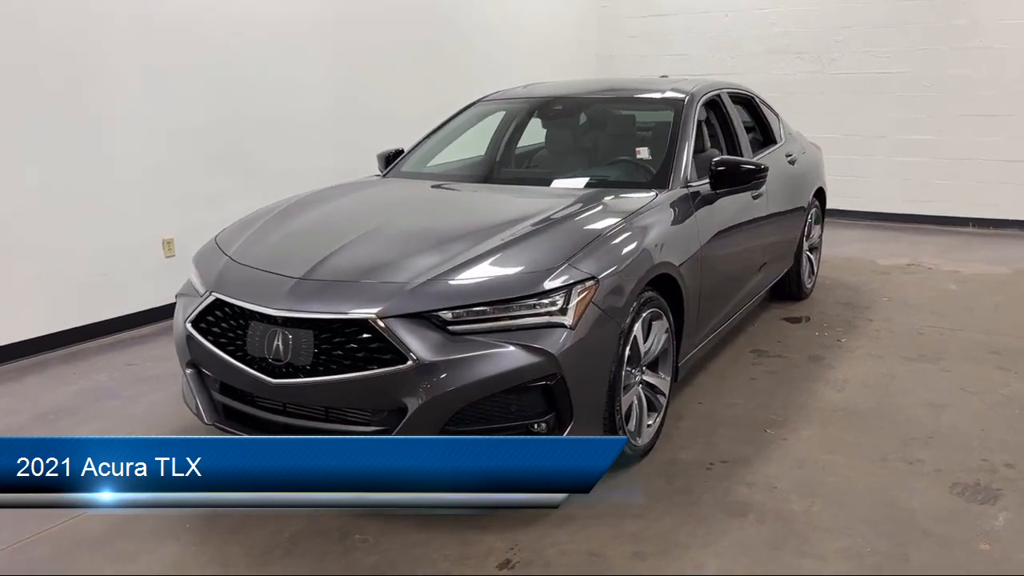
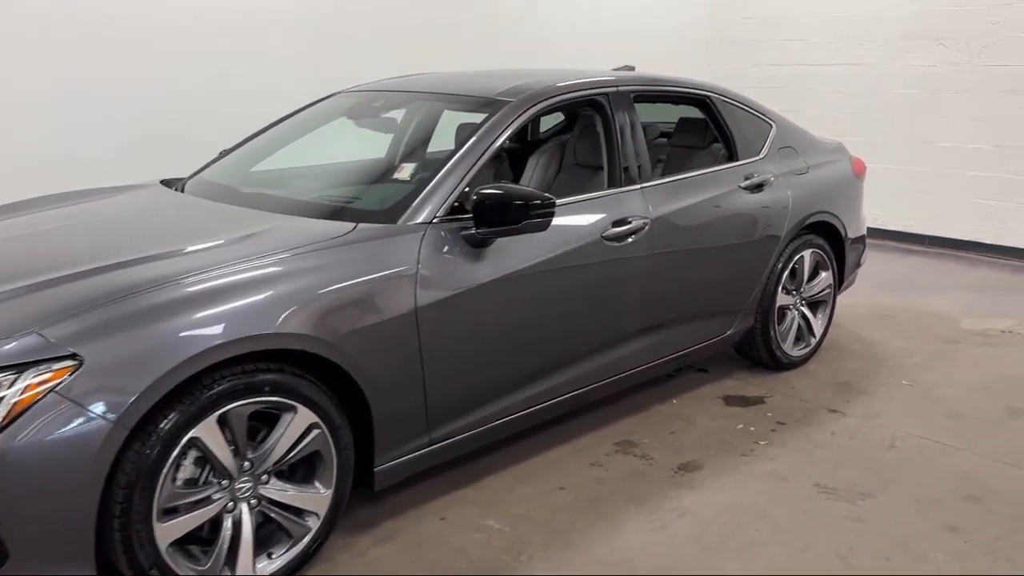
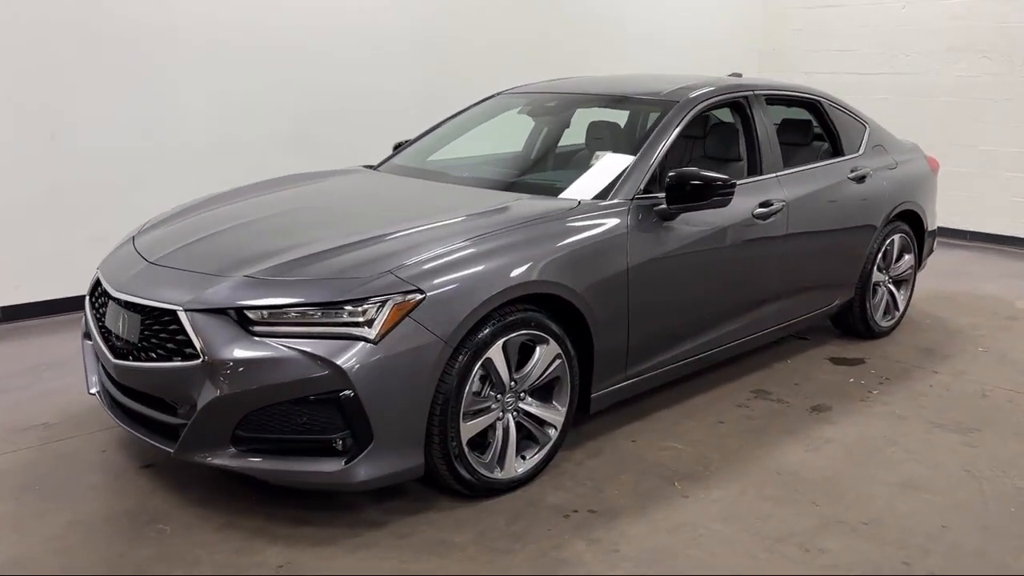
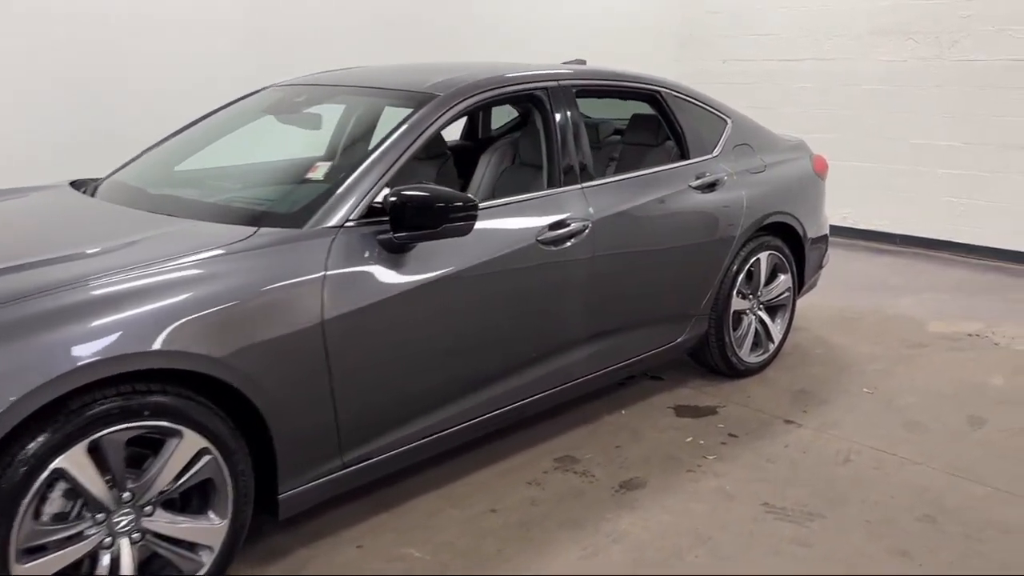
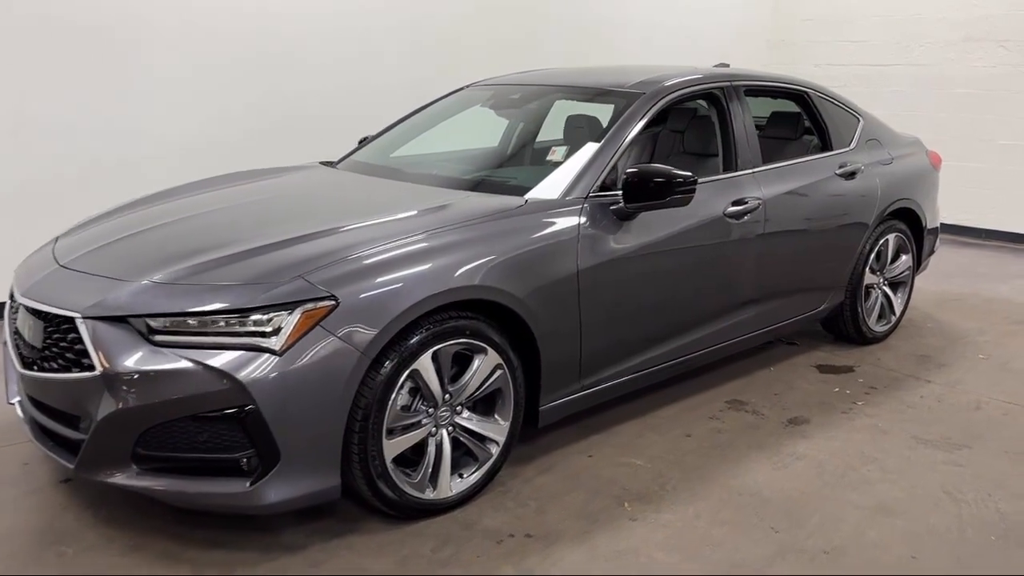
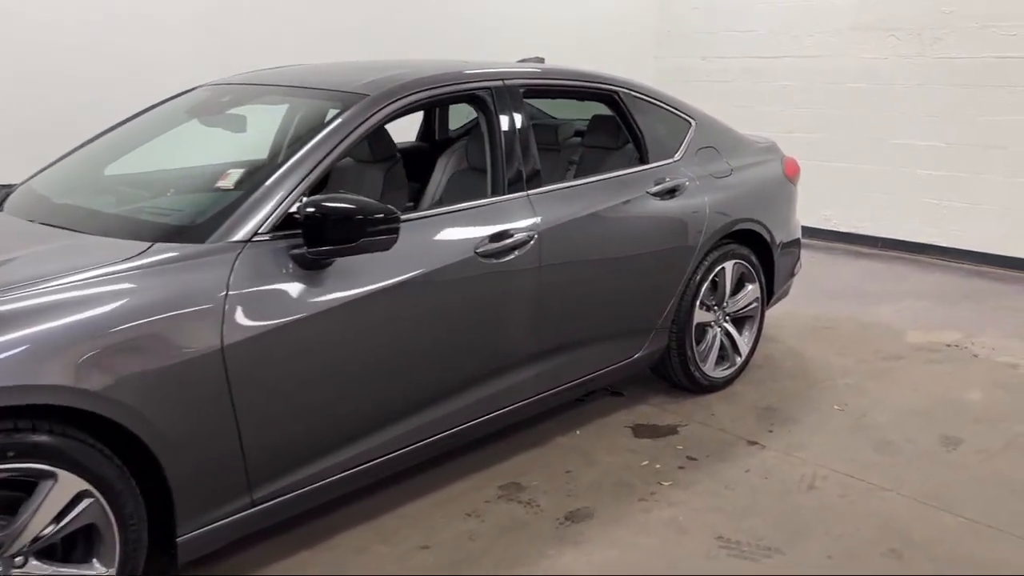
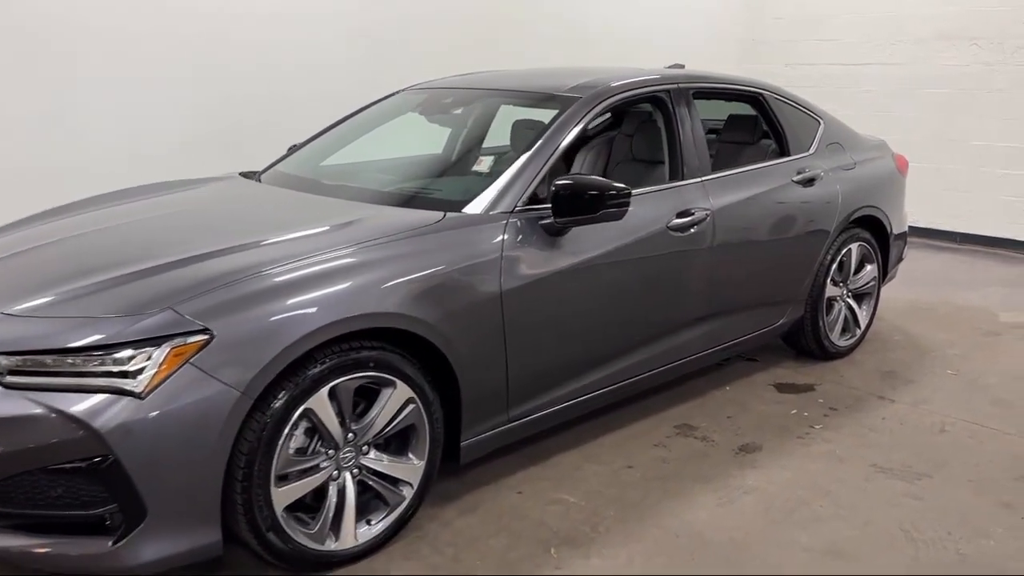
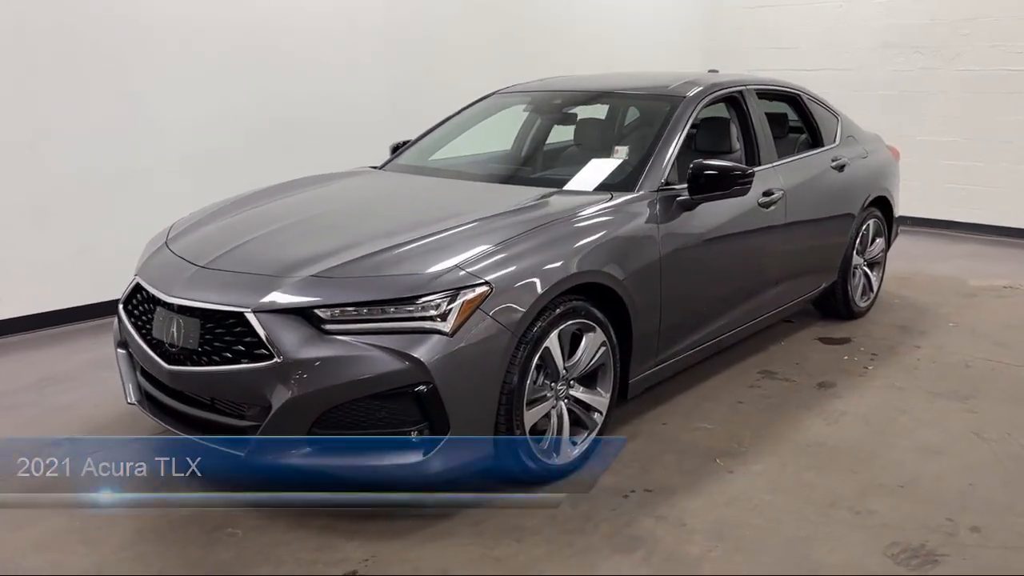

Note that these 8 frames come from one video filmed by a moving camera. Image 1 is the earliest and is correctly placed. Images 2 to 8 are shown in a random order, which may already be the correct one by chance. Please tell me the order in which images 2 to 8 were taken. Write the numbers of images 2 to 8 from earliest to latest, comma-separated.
8, 3, 5, 7, 2, 4, 6
